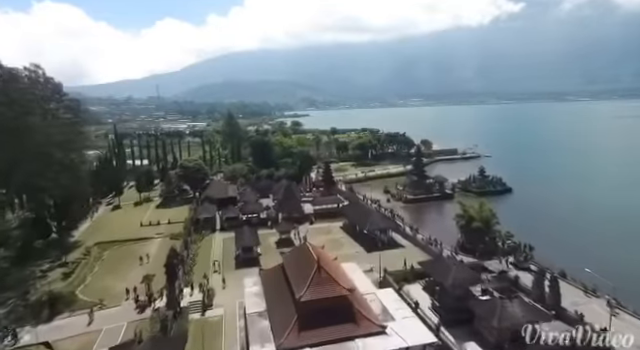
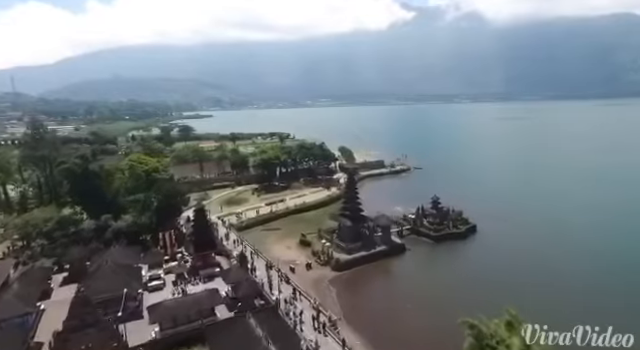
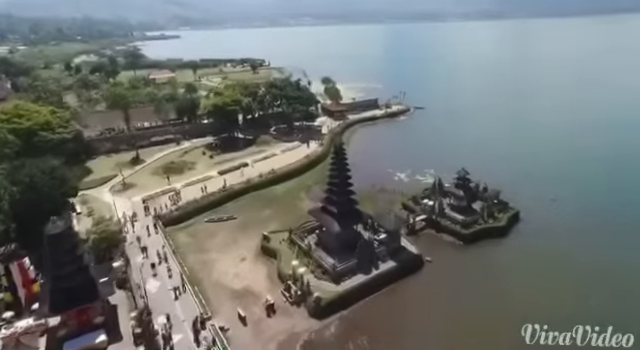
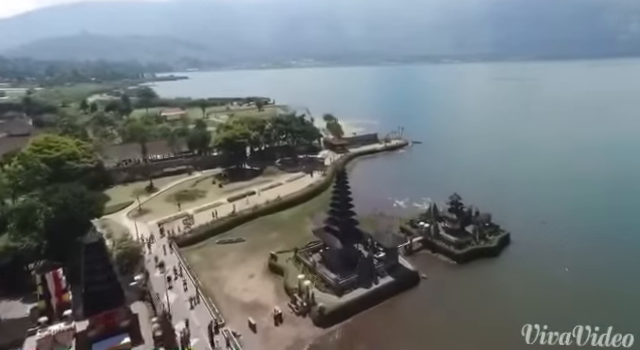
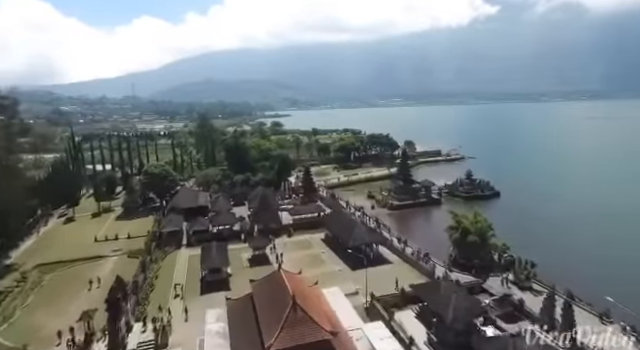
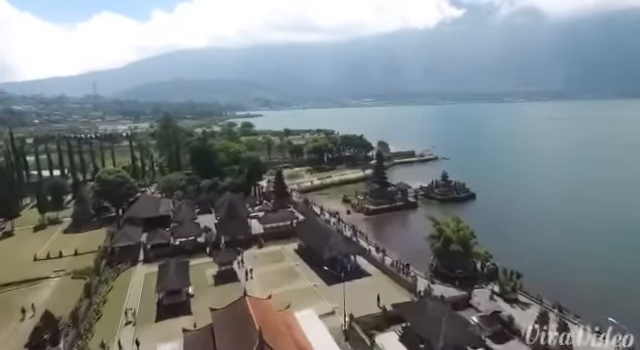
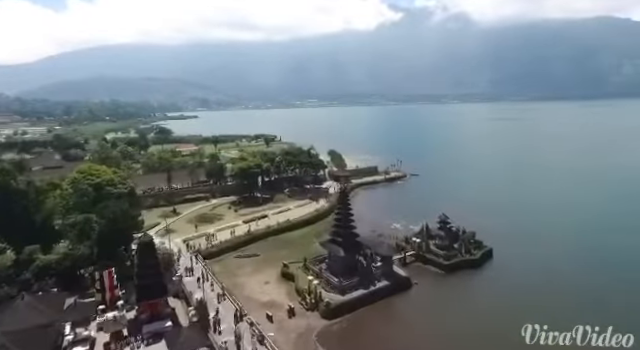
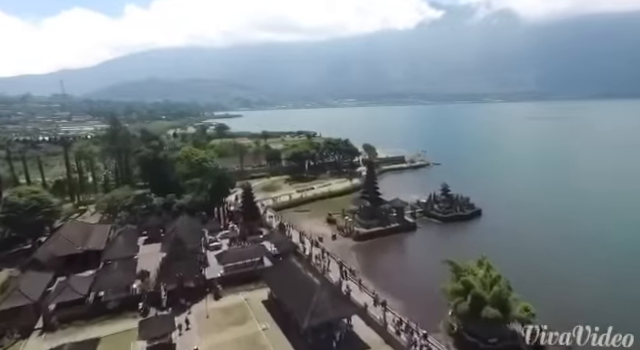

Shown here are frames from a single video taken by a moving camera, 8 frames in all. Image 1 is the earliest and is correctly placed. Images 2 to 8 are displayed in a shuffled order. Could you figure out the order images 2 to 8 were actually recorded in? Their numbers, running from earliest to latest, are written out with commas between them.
5, 6, 8, 2, 7, 4, 3
